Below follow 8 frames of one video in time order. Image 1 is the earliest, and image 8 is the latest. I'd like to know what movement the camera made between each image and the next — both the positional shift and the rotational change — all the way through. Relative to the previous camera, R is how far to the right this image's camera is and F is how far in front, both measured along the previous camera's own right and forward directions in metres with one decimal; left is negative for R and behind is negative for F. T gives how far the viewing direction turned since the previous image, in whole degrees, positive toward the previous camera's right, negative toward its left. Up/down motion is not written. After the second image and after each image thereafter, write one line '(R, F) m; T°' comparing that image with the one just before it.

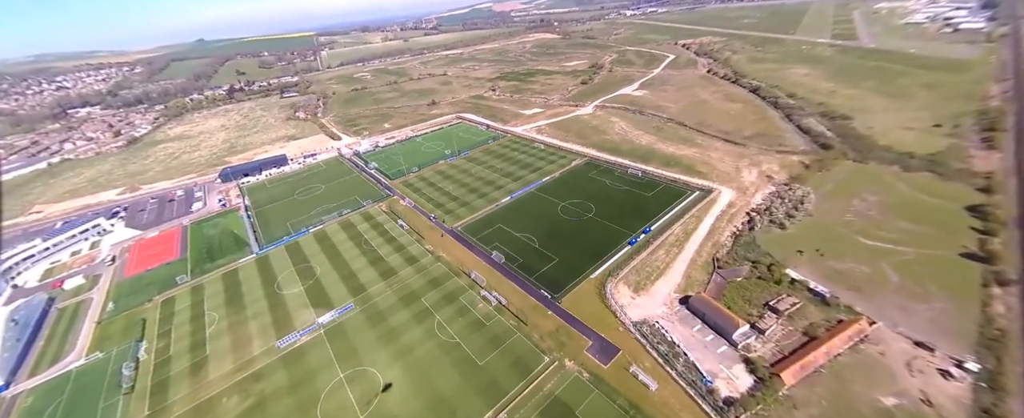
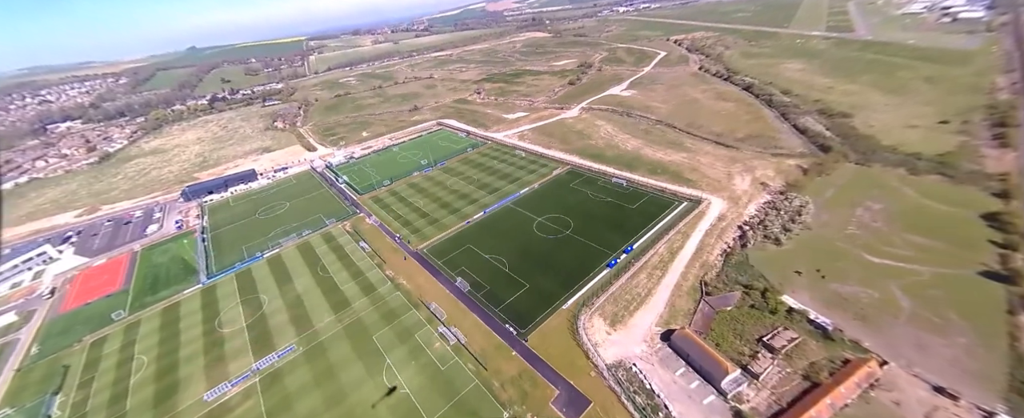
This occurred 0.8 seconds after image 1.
(+3.8, +4.0) m; 0°
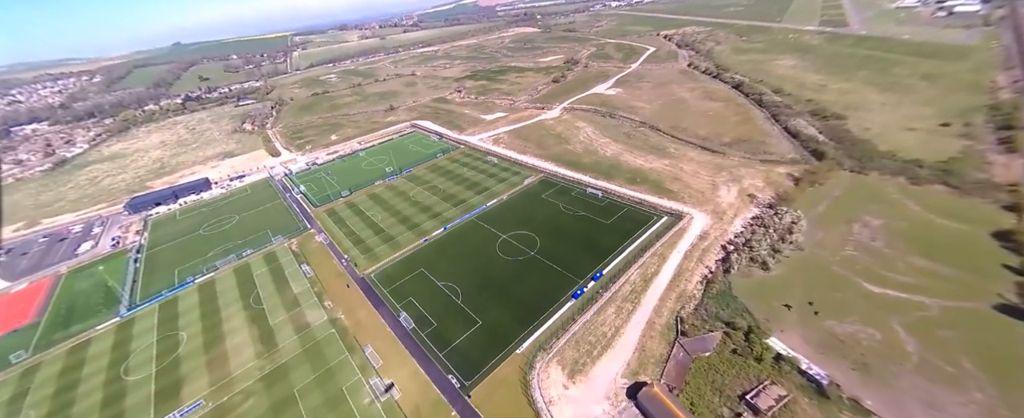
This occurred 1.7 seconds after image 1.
(+4.3, +4.6) m; +1°
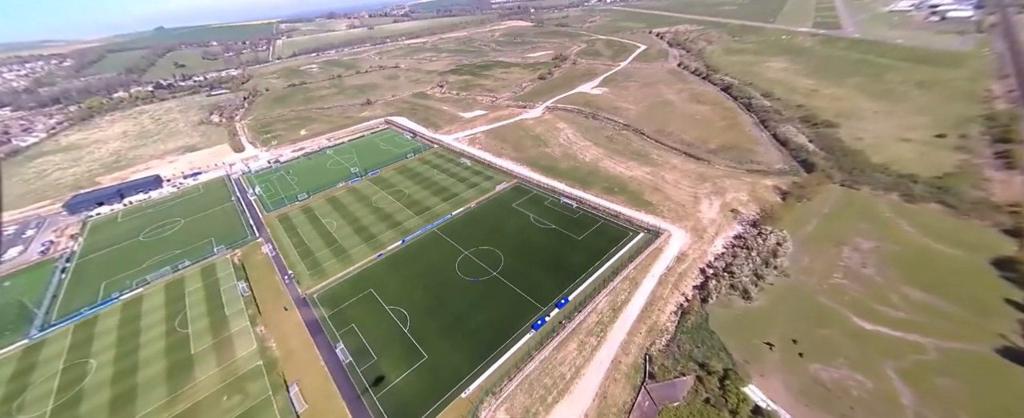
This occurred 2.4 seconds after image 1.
(+3.3, +3.6) m; +1°
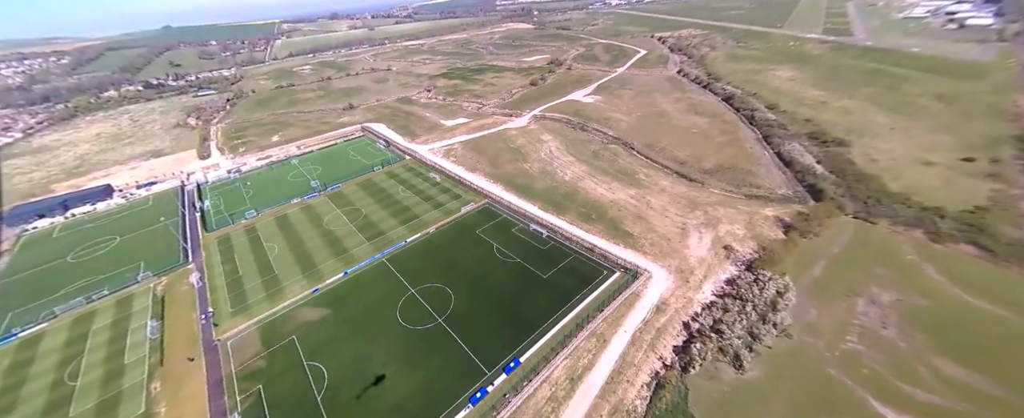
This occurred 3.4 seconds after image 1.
(+4.6, +5.1) m; -1°
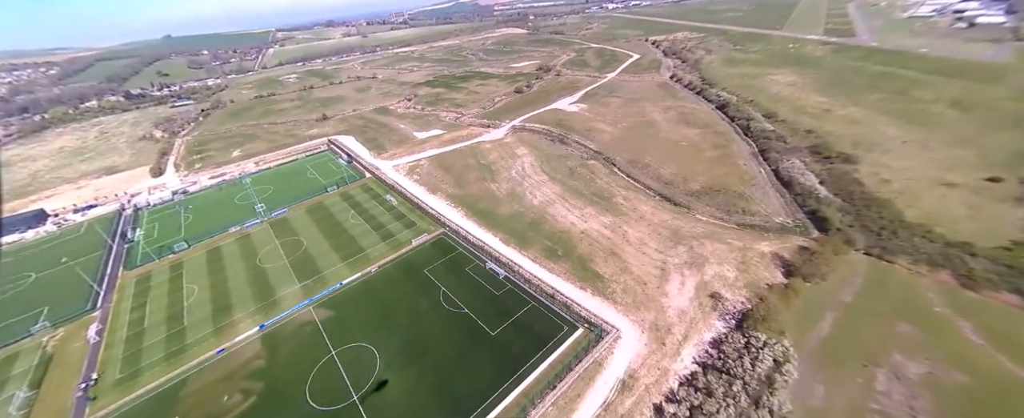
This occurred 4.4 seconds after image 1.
(+4.9, +5.3) m; 0°
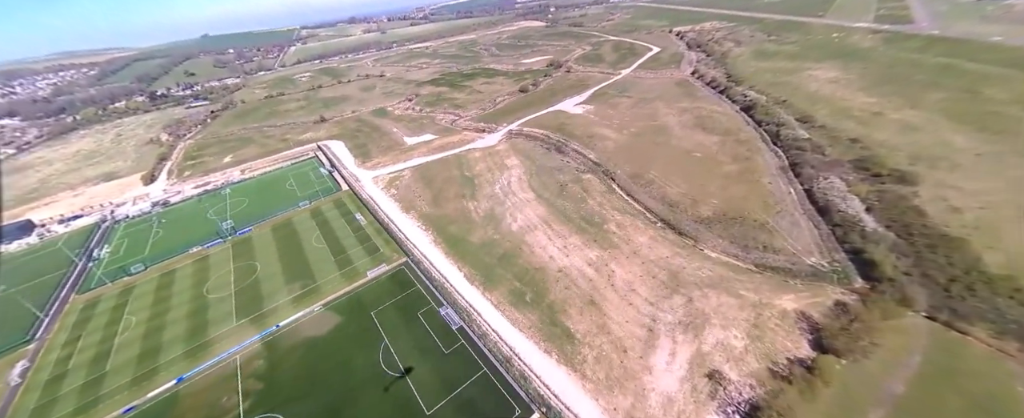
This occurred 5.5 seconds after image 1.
(+4.9, +5.4) m; -4°
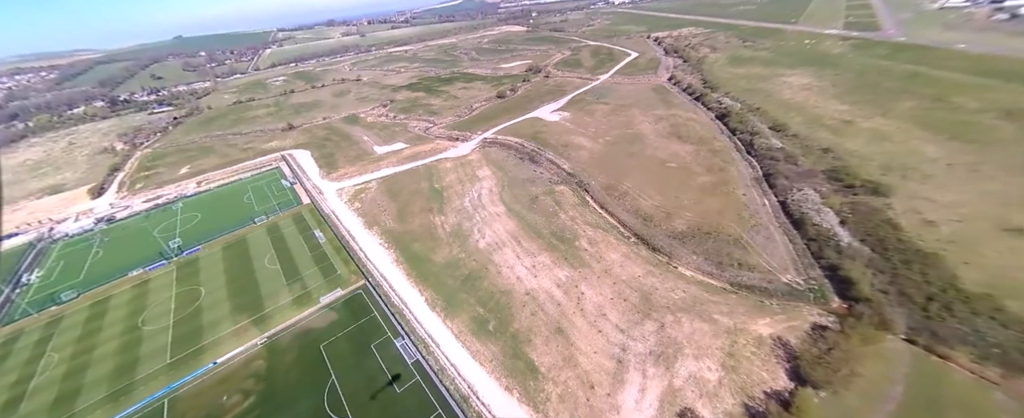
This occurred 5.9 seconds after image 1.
(+2.0, +1.9) m; +2°
